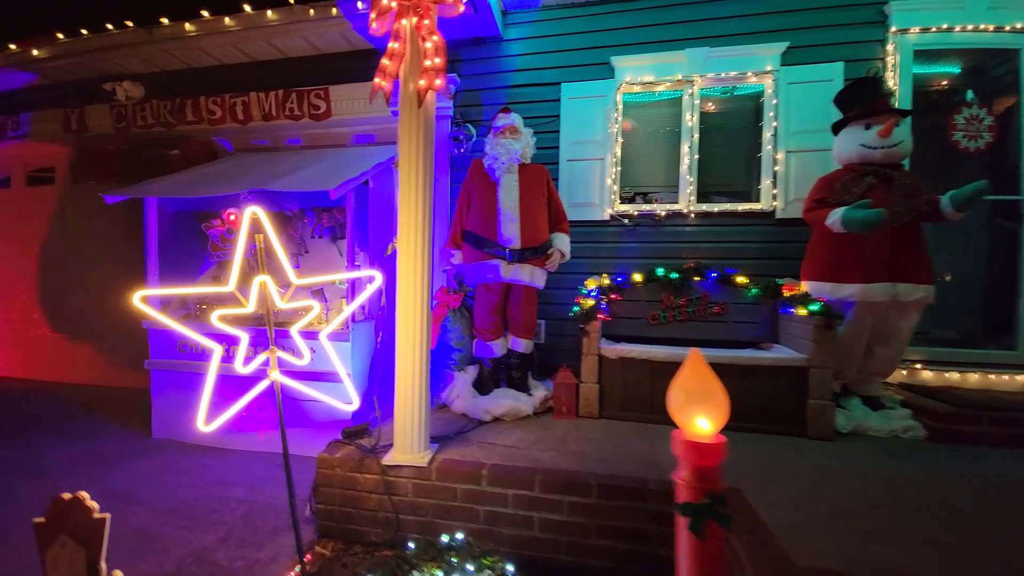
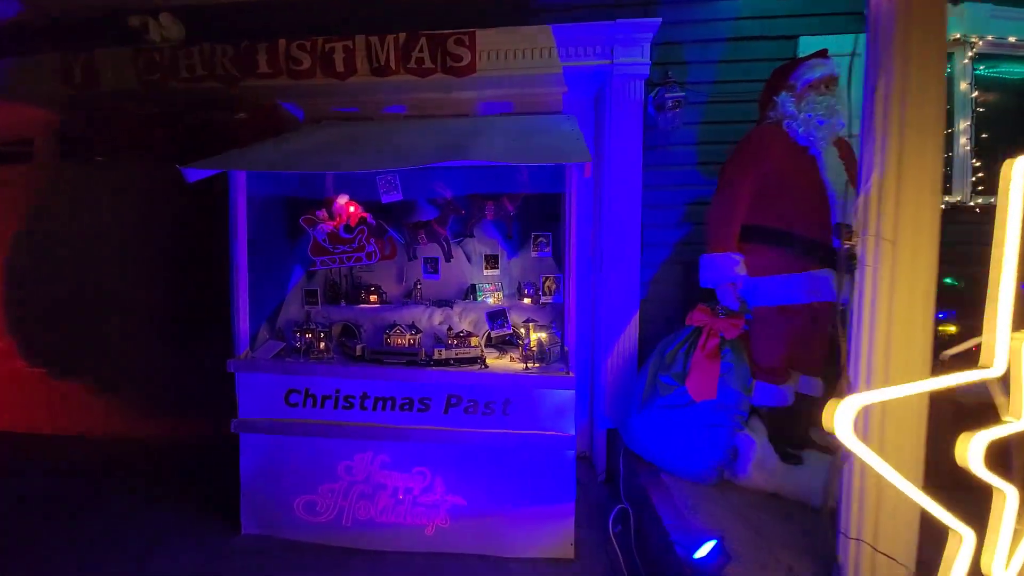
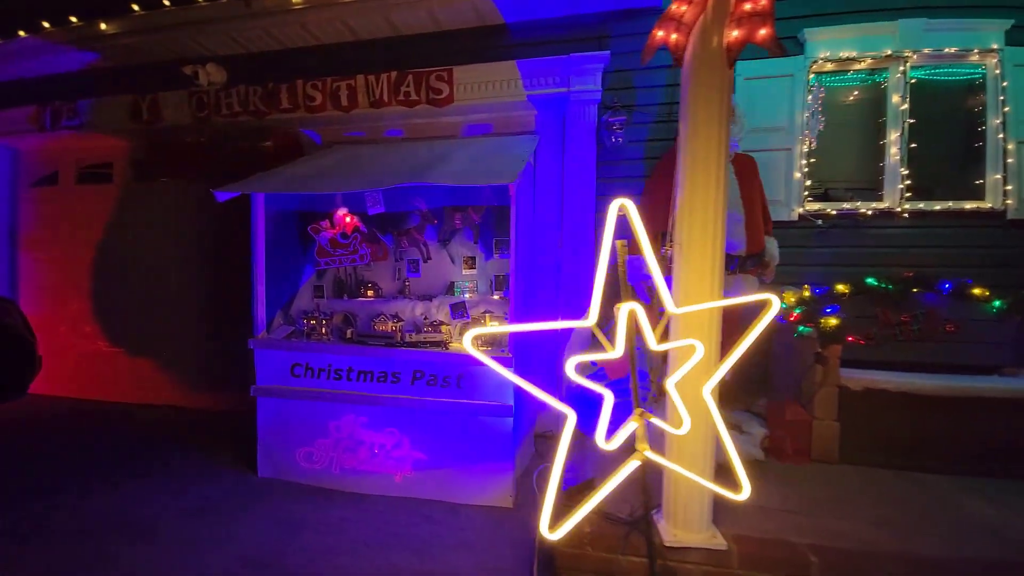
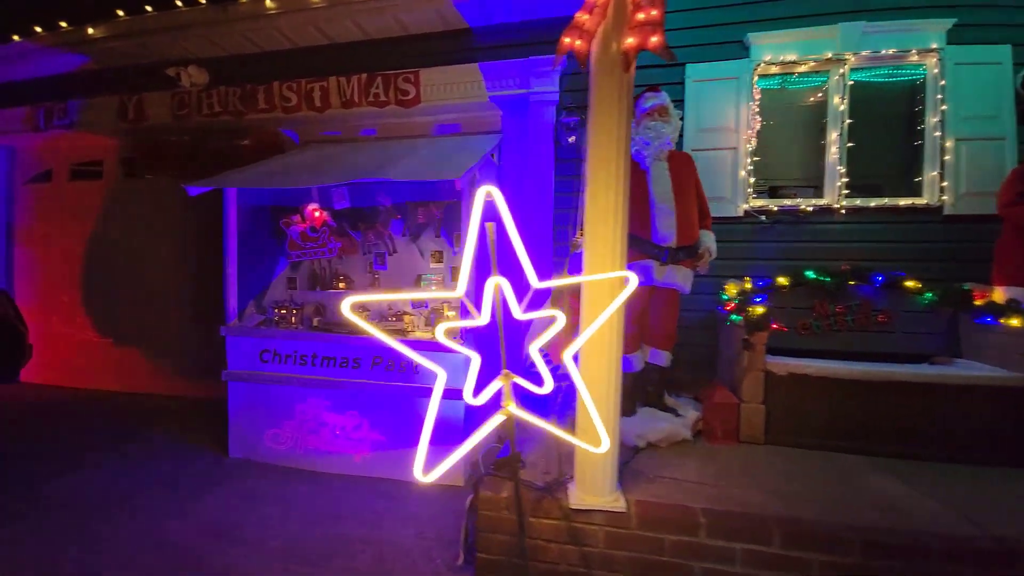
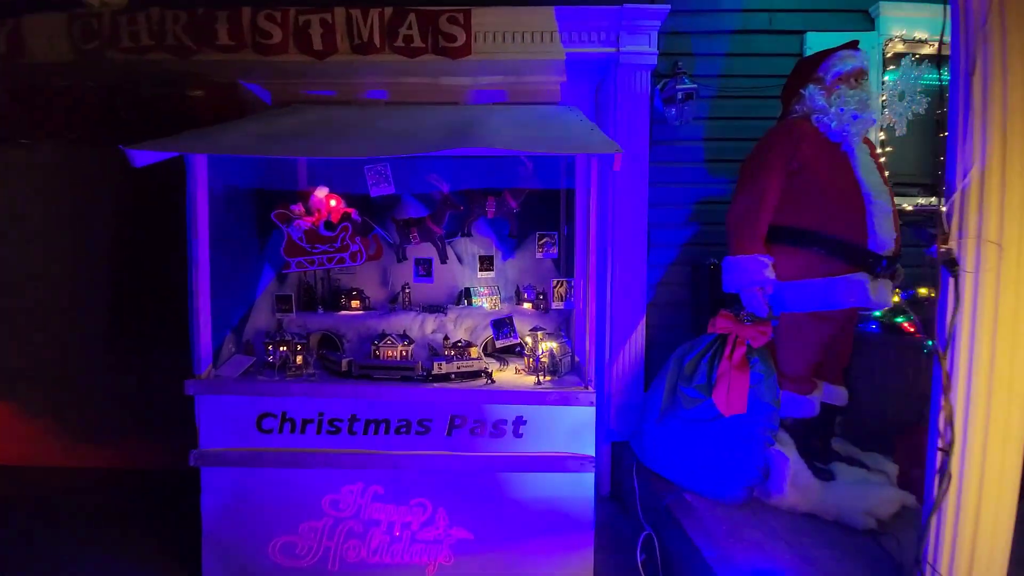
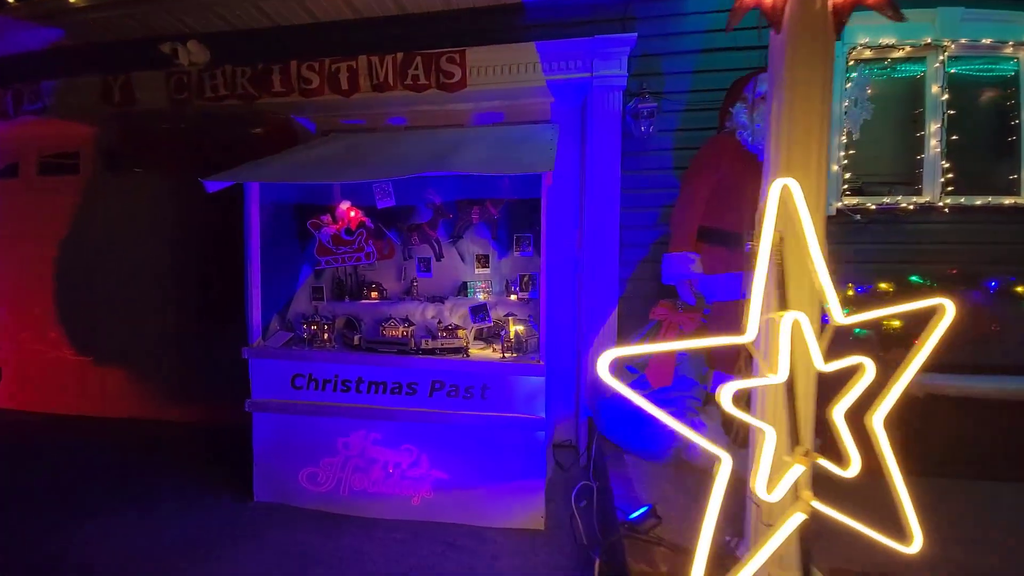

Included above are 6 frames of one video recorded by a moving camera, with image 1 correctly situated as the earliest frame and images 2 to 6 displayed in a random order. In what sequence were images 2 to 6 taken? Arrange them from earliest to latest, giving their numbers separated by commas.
4, 3, 6, 2, 5
